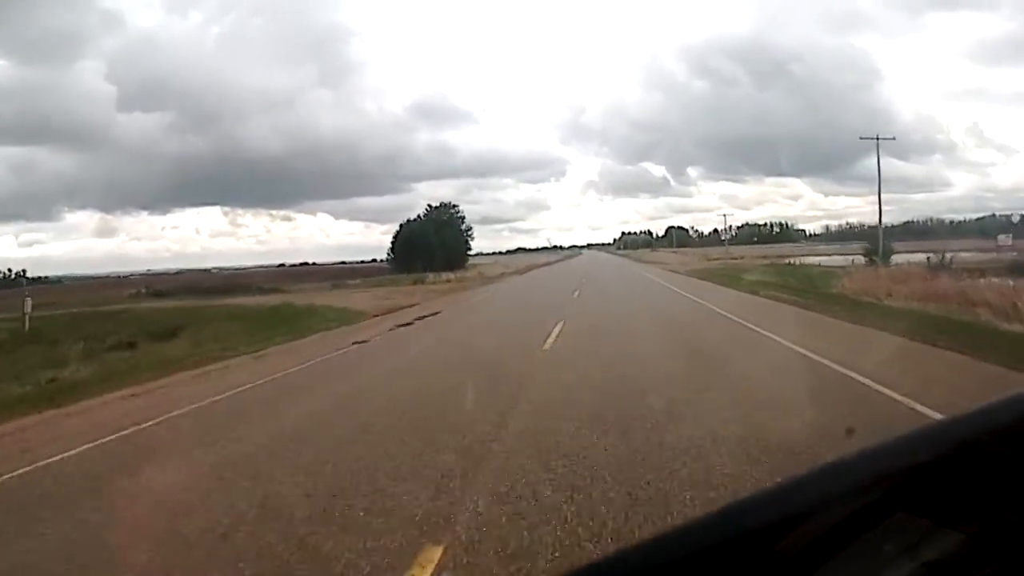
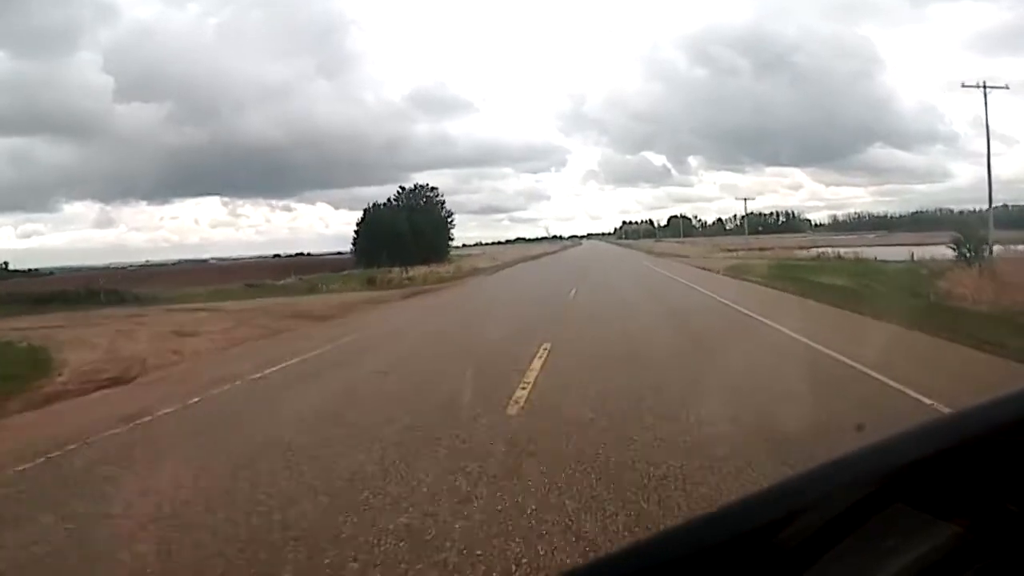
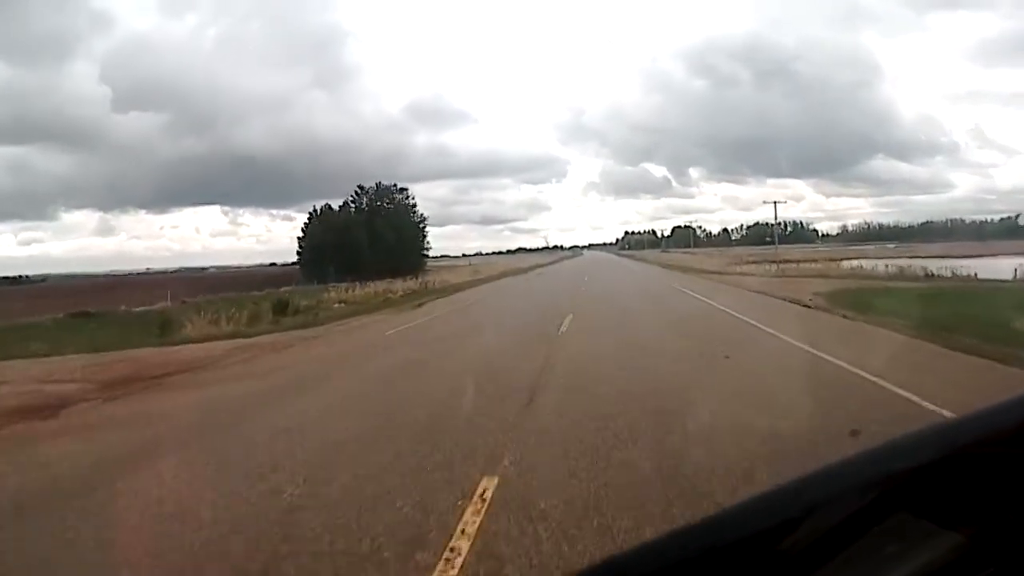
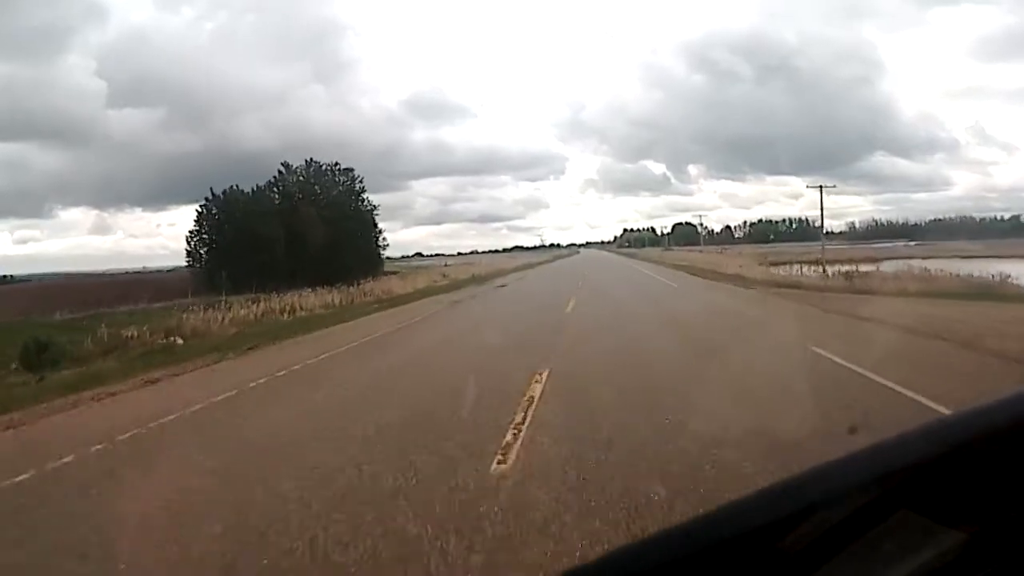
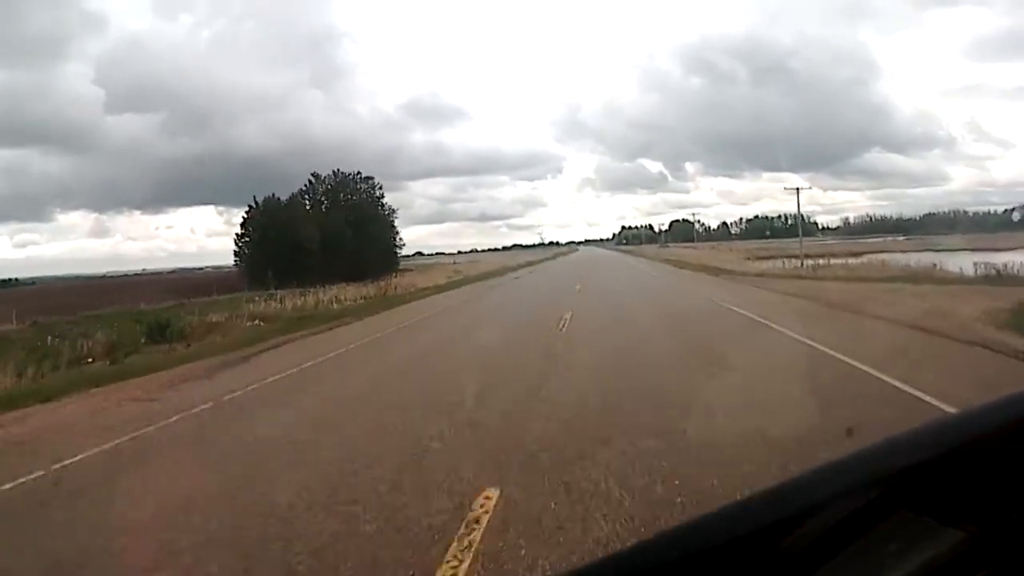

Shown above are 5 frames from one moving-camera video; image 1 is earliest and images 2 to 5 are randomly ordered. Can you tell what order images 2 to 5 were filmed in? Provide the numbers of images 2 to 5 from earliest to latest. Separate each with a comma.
2, 3, 5, 4
